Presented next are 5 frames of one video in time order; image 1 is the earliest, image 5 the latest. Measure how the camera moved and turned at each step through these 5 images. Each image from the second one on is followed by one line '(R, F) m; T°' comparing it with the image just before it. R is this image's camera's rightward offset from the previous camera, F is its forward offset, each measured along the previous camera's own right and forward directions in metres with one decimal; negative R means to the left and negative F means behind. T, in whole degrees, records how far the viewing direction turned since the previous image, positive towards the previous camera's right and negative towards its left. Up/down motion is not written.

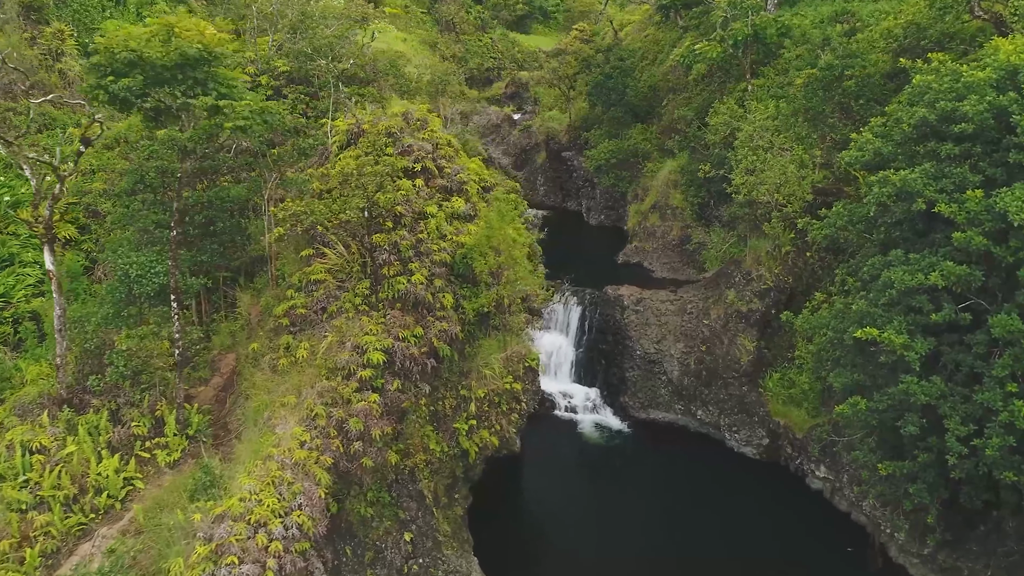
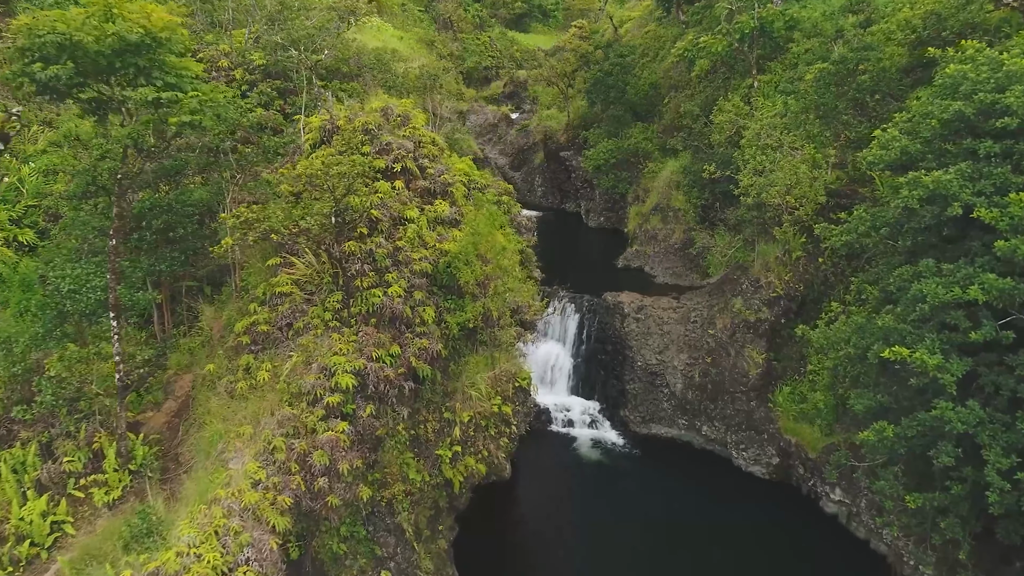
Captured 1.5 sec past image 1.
(+0.2, +1.1) m; 0°
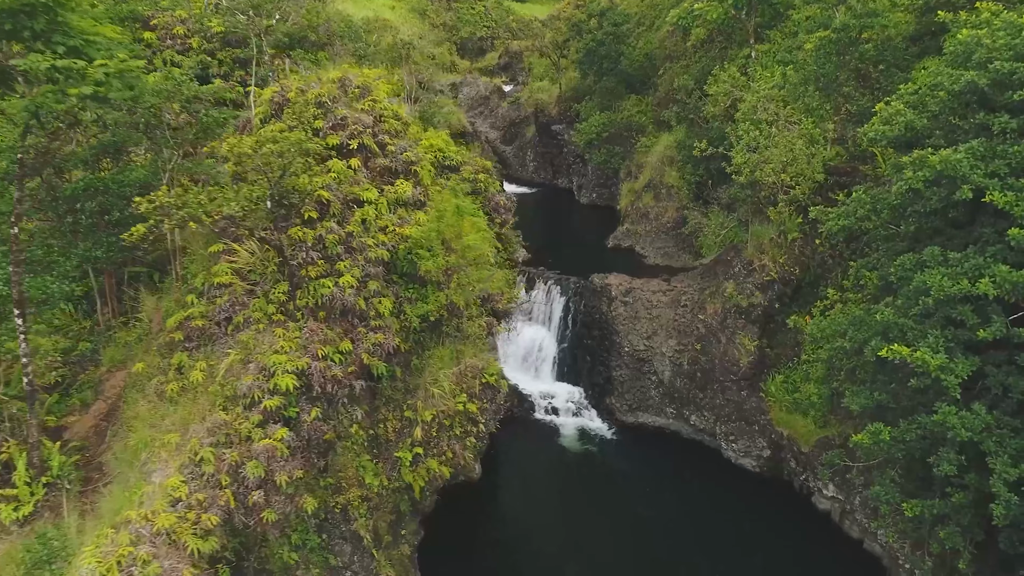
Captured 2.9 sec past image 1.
(+0.6, +0.9) m; 0°
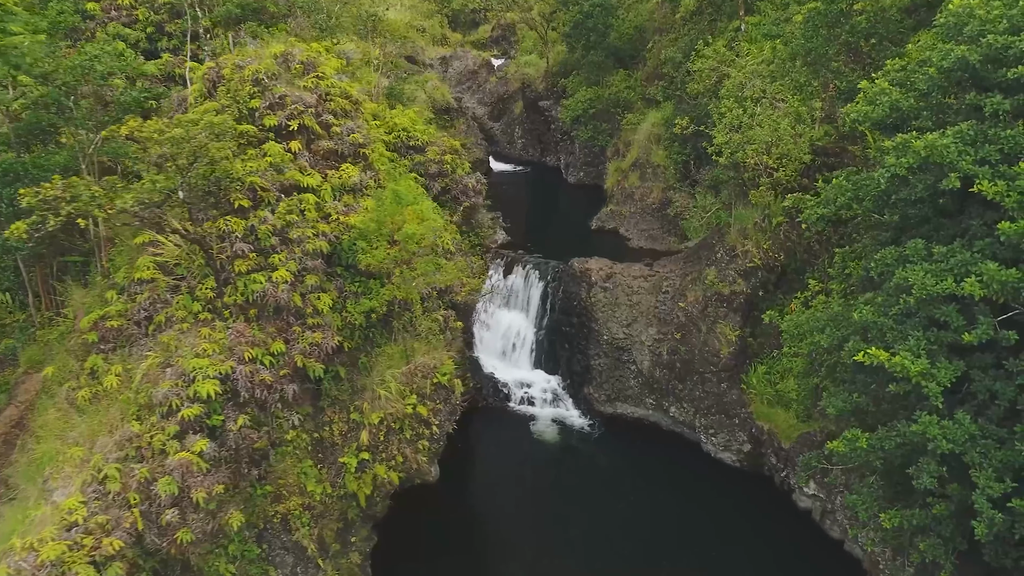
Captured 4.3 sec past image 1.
(+0.8, +0.7) m; 0°
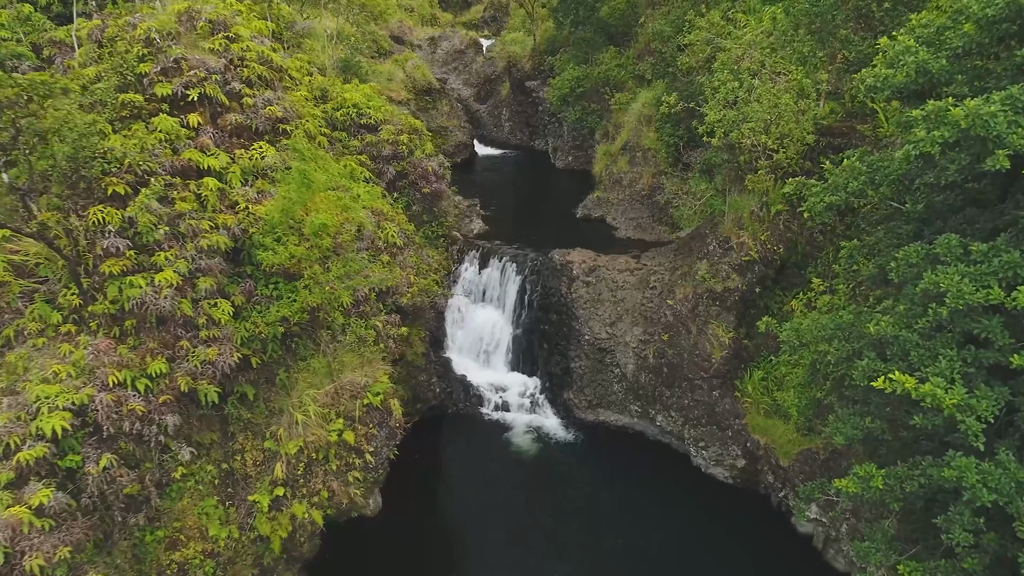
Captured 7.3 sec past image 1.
(+0.8, +1.6) m; 0°
